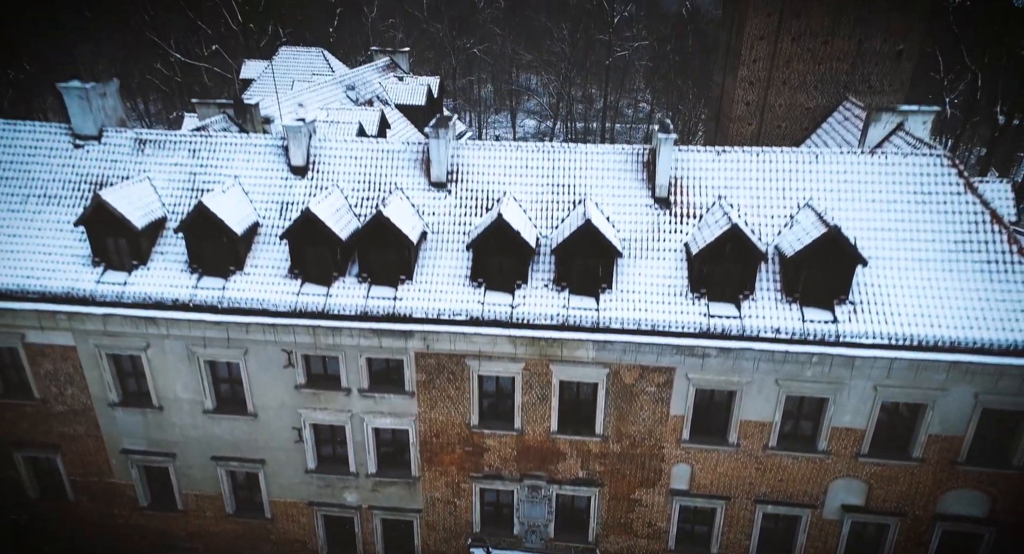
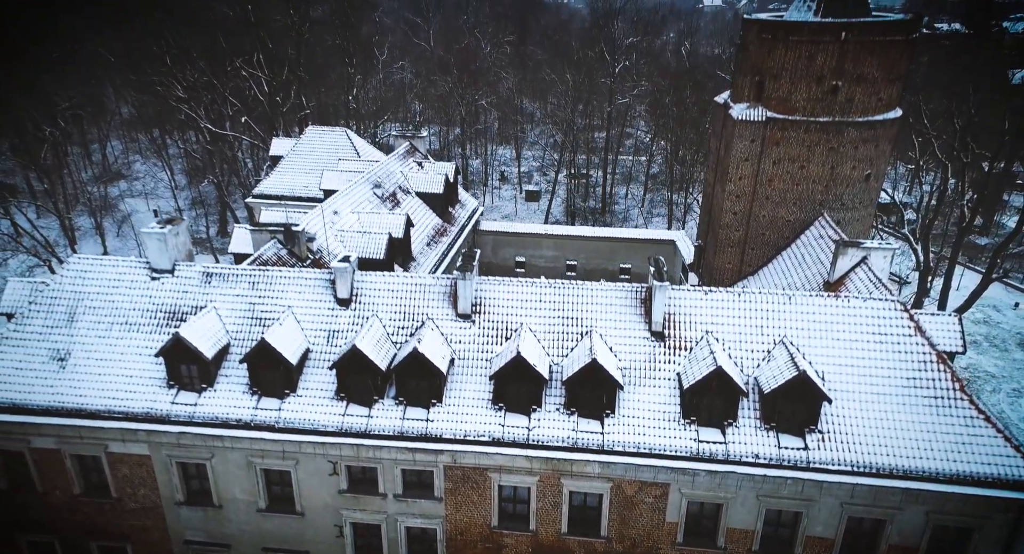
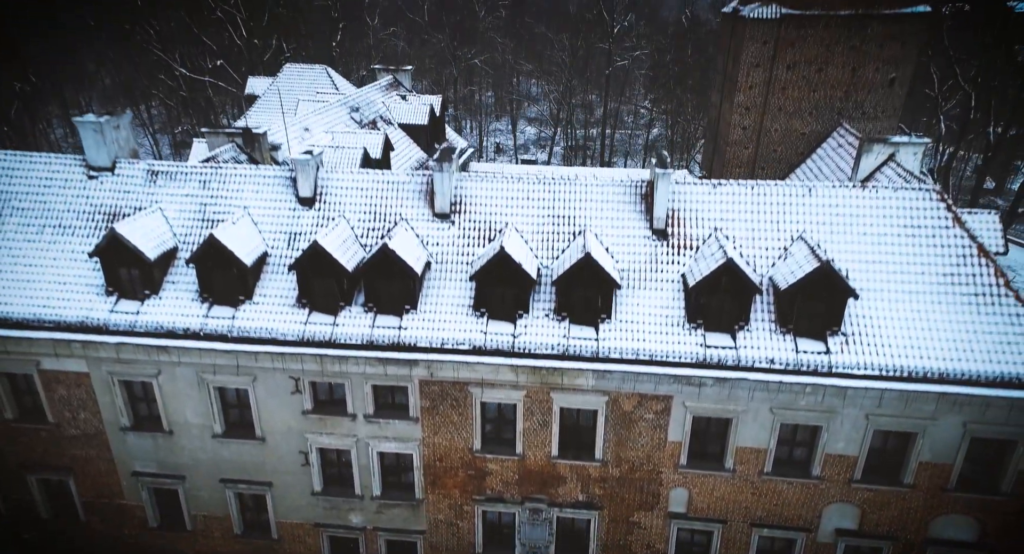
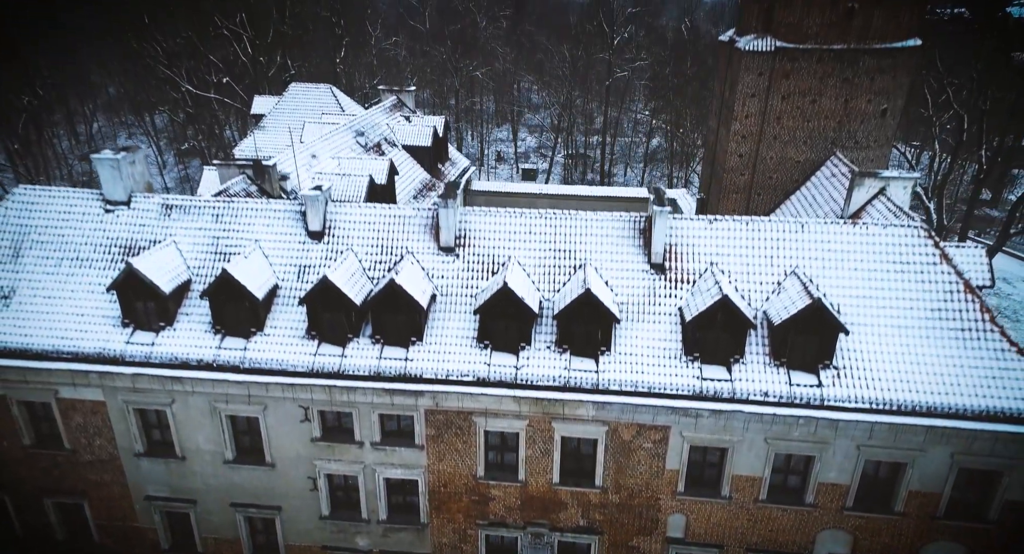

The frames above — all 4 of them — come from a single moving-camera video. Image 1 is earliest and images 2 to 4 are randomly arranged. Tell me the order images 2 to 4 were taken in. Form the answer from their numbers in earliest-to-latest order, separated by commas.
3, 4, 2
